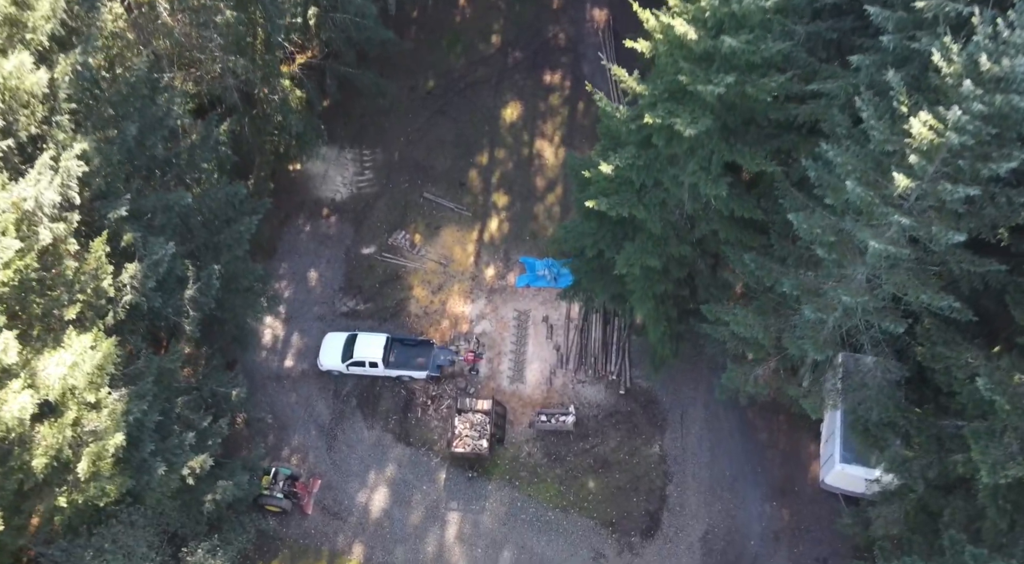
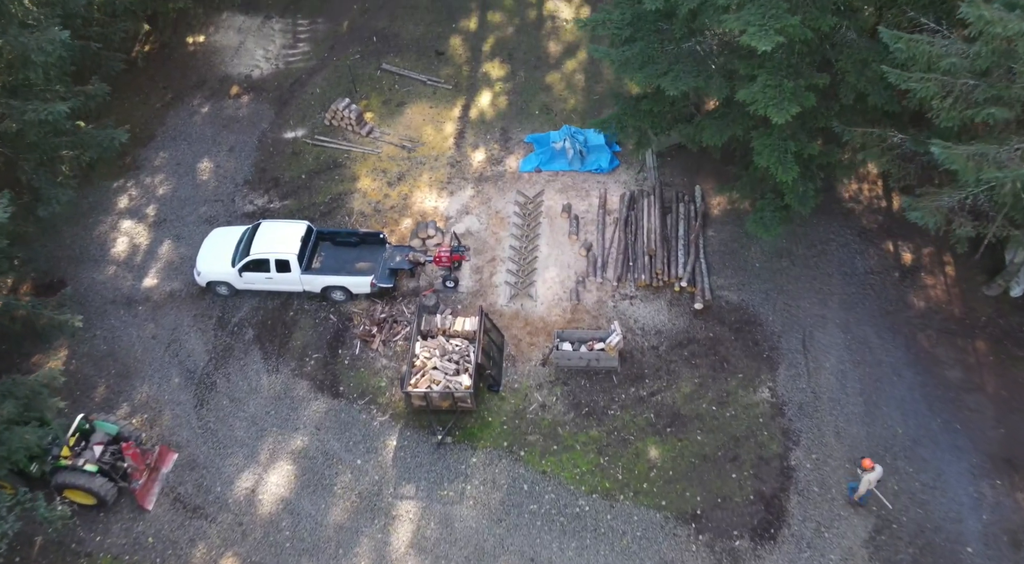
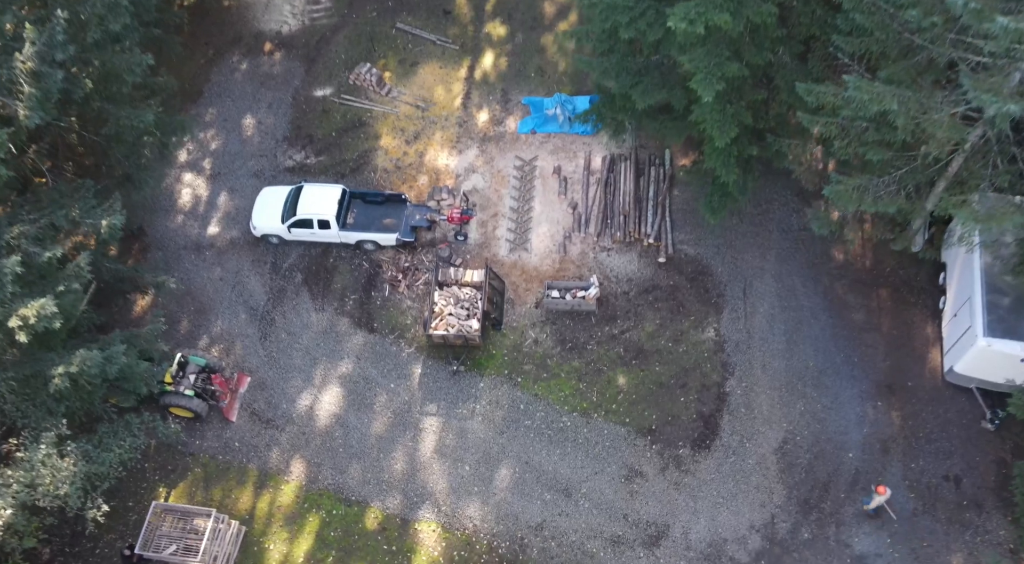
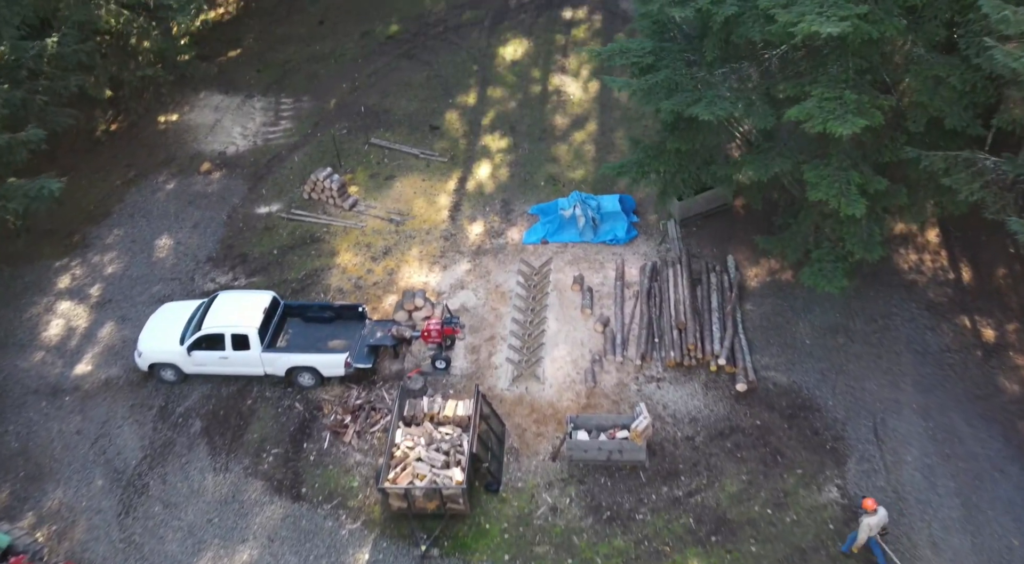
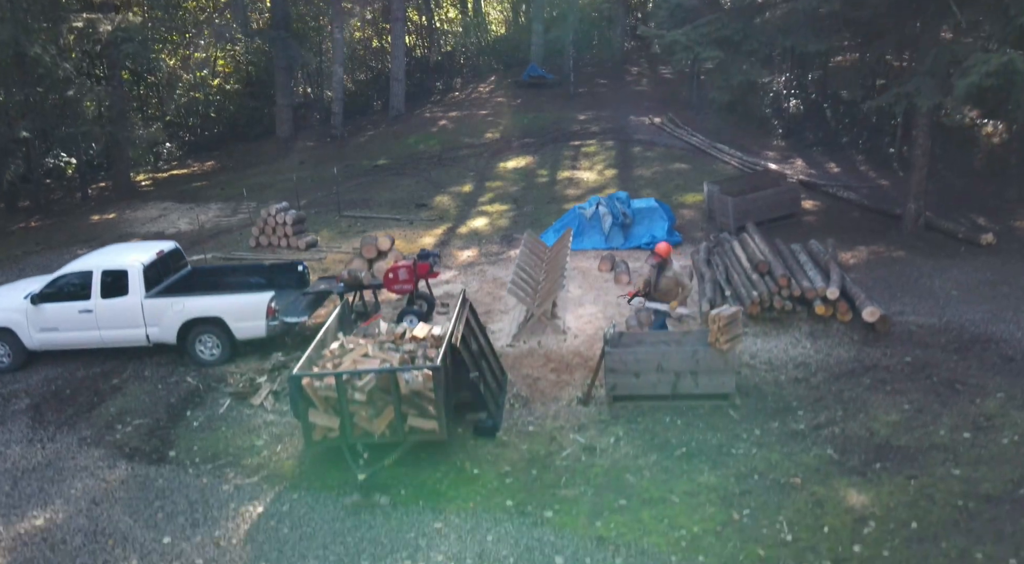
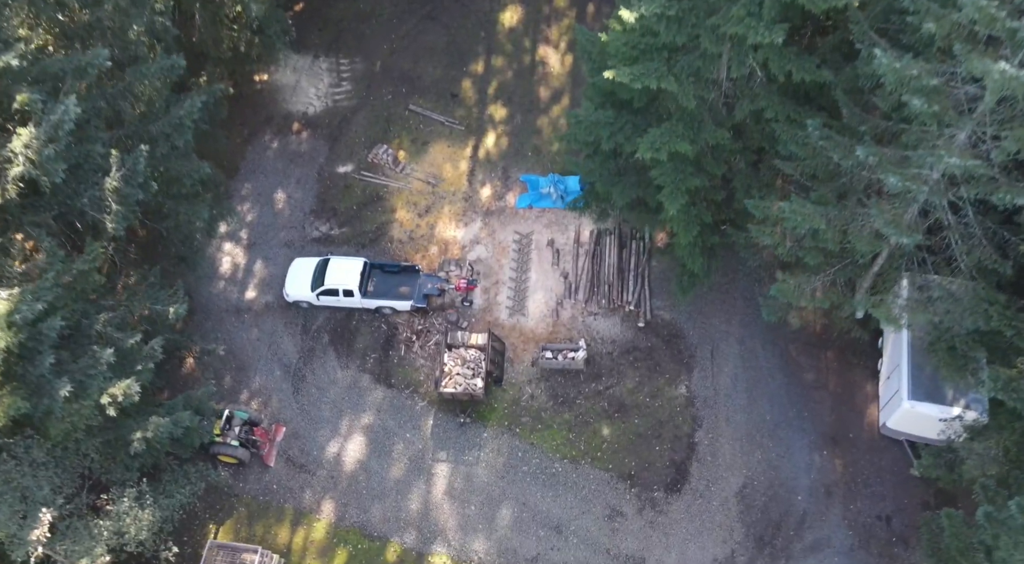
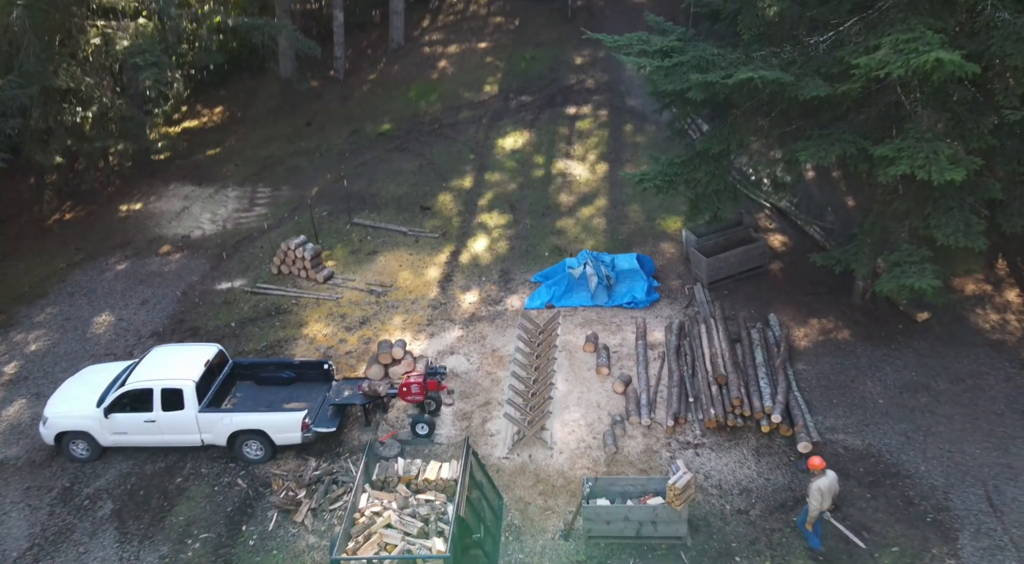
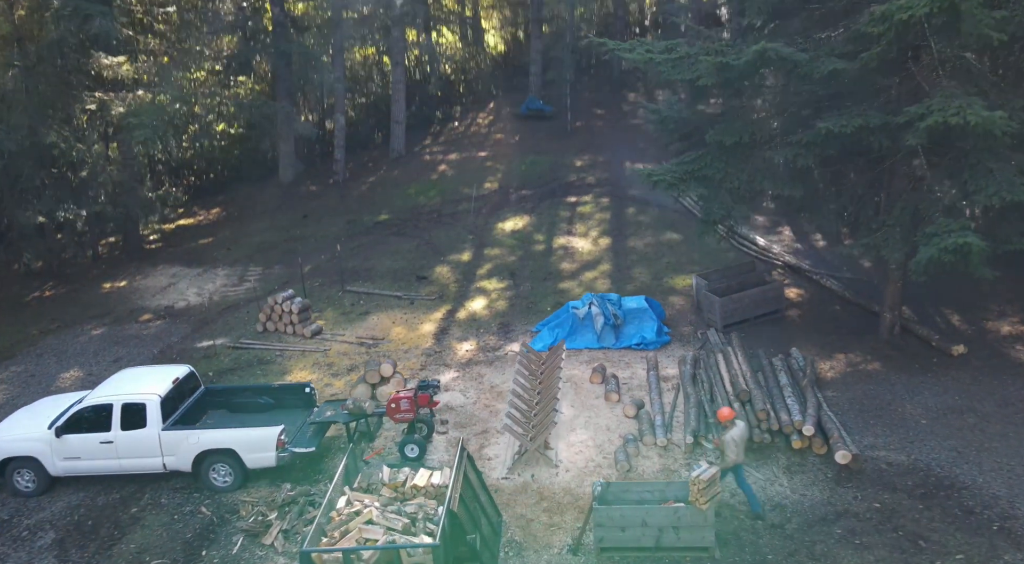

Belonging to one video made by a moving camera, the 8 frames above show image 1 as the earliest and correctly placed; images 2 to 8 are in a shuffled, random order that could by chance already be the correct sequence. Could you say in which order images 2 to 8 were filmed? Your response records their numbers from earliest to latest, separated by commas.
6, 3, 2, 4, 7, 8, 5
